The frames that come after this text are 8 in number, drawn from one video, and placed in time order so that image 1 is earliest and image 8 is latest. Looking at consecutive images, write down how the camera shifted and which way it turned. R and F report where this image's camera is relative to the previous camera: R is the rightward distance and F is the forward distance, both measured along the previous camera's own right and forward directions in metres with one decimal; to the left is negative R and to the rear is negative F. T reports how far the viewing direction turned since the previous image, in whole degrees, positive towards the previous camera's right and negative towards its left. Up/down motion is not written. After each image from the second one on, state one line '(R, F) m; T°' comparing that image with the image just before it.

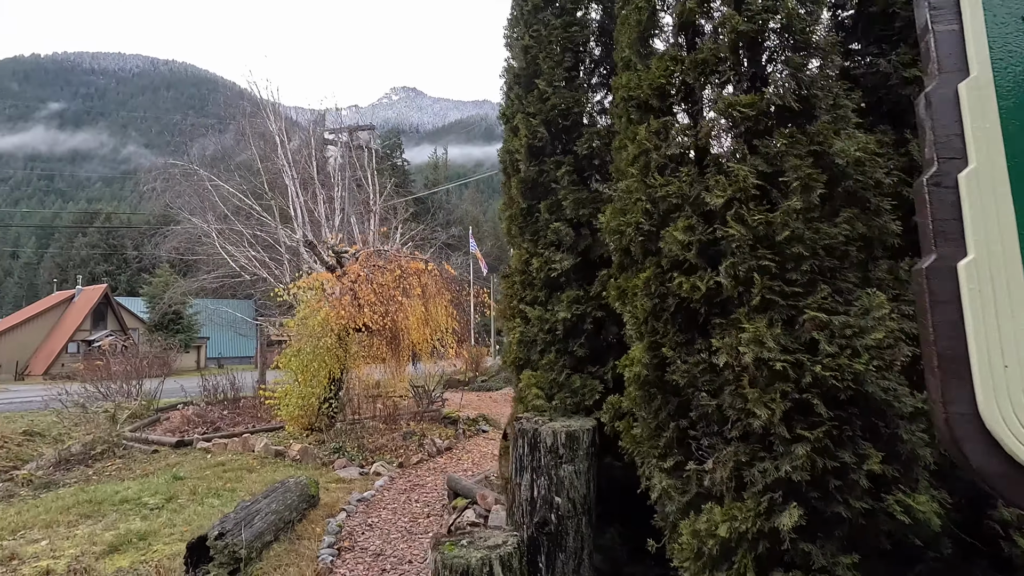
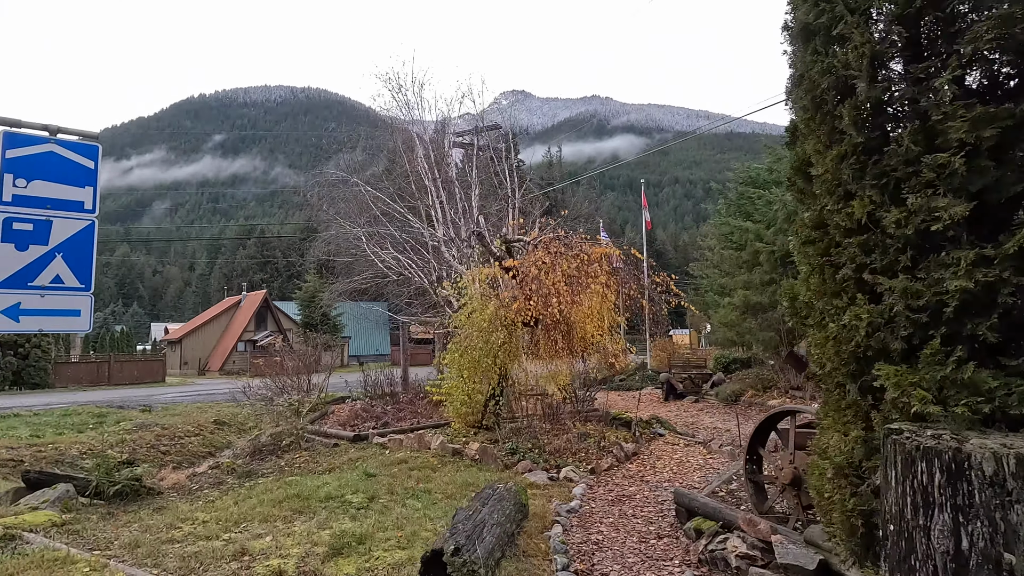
(-0.8, +0.5) m; -12°
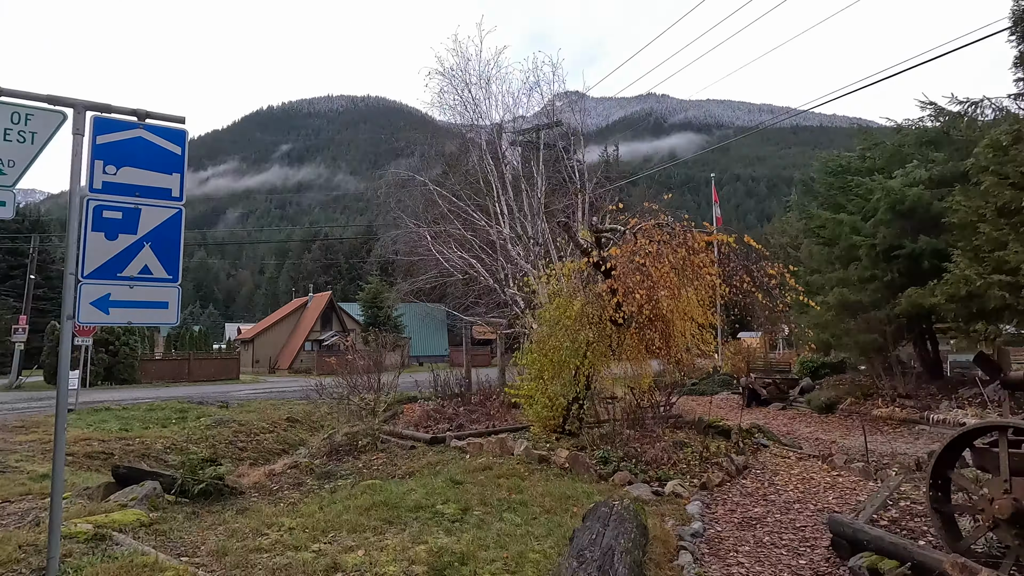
(-0.4, +0.4) m; -6°
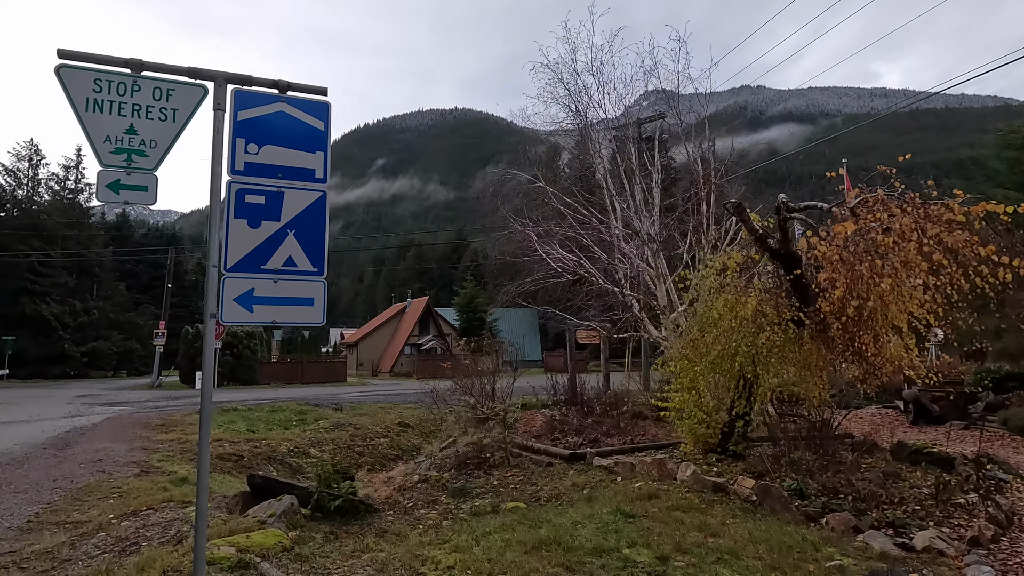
(-0.7, +0.8) m; -9°
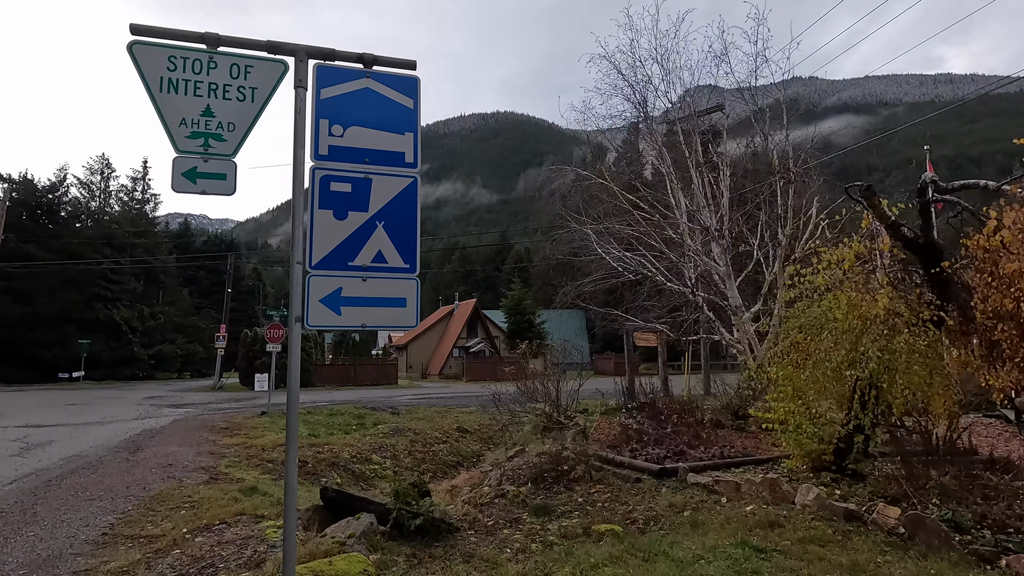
(-0.4, +0.5) m; -5°
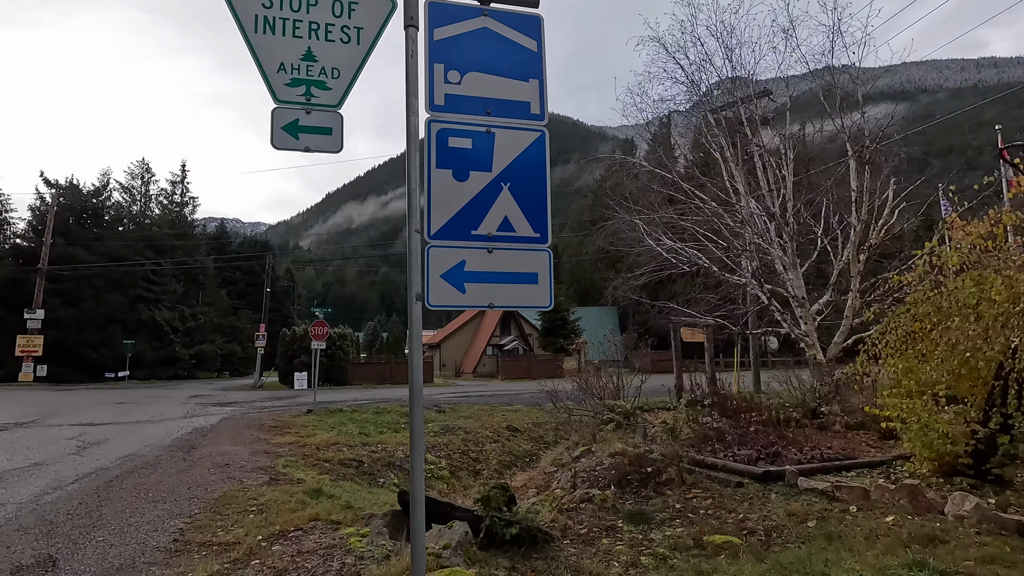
(-0.6, +0.5) m; -3°
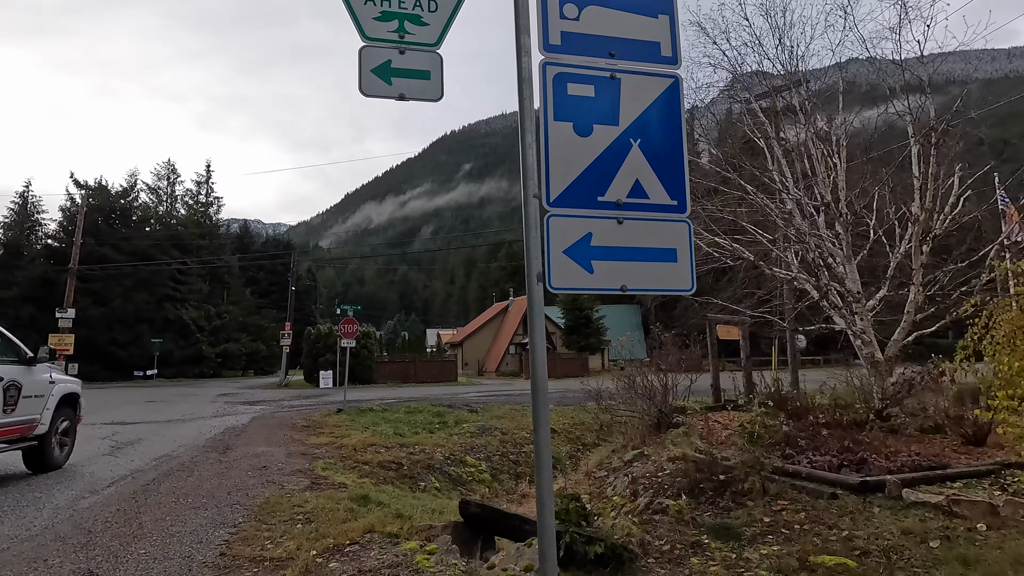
(-0.4, +0.4) m; -2°
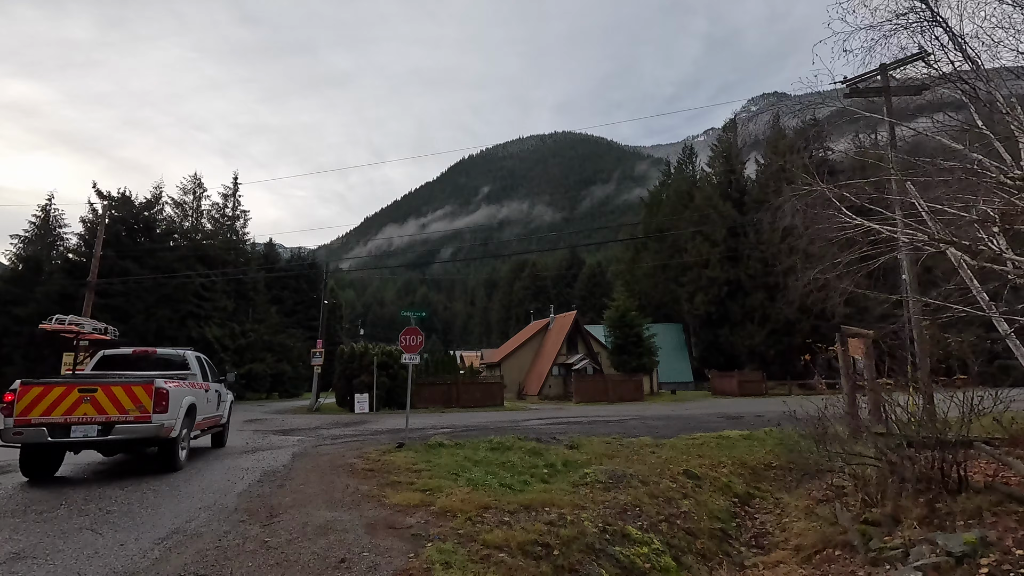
(-1.9, +3.1) m; -2°
